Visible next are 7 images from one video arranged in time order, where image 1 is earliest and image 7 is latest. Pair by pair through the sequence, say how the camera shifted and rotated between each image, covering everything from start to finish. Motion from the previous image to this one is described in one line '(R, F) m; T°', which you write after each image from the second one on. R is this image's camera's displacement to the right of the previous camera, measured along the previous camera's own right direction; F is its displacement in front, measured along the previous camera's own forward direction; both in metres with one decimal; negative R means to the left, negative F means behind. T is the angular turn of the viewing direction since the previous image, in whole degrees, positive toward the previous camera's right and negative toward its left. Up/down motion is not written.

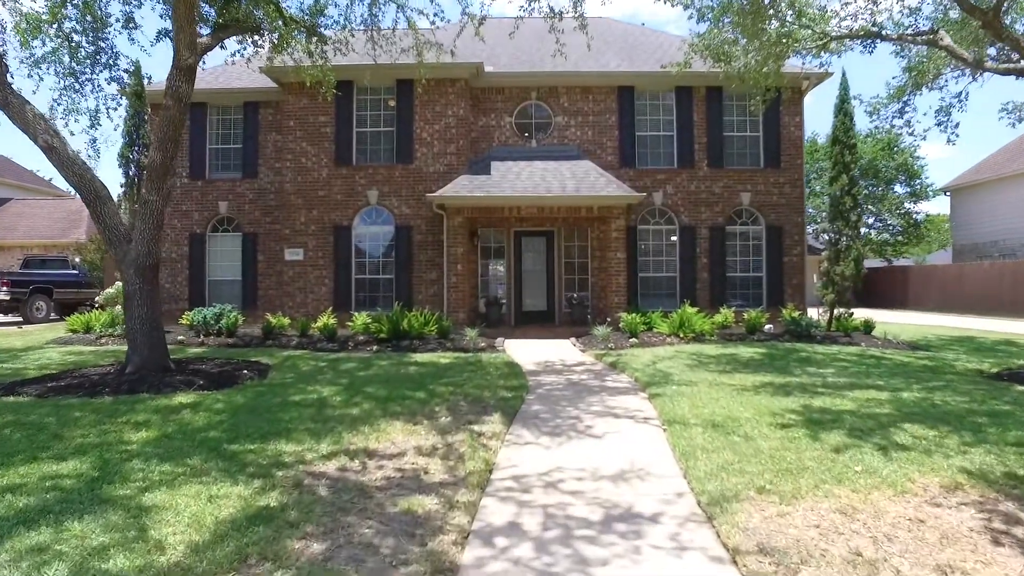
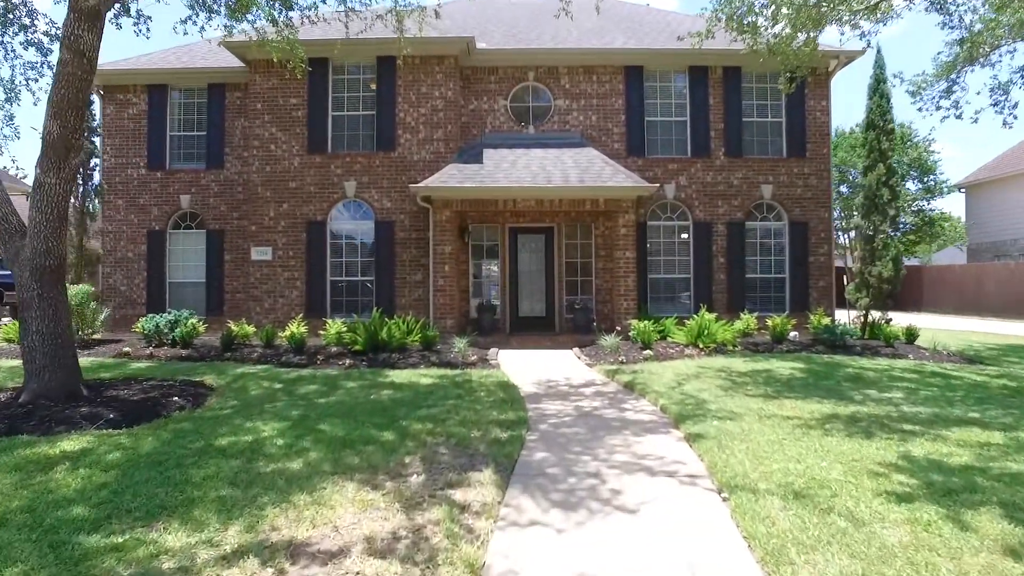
(0.0, +1.6) m; 0°
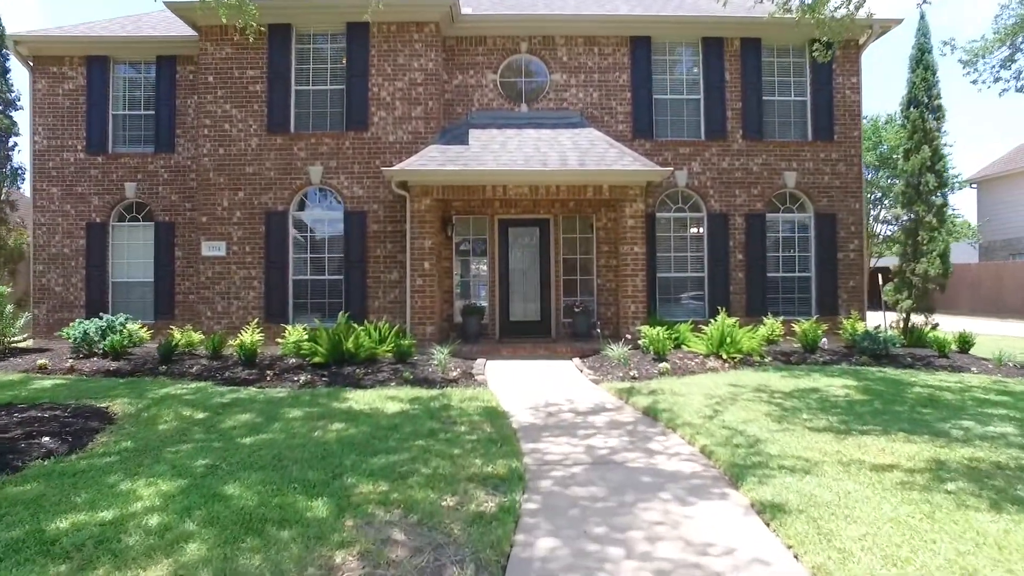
(0.0, +1.7) m; +1°
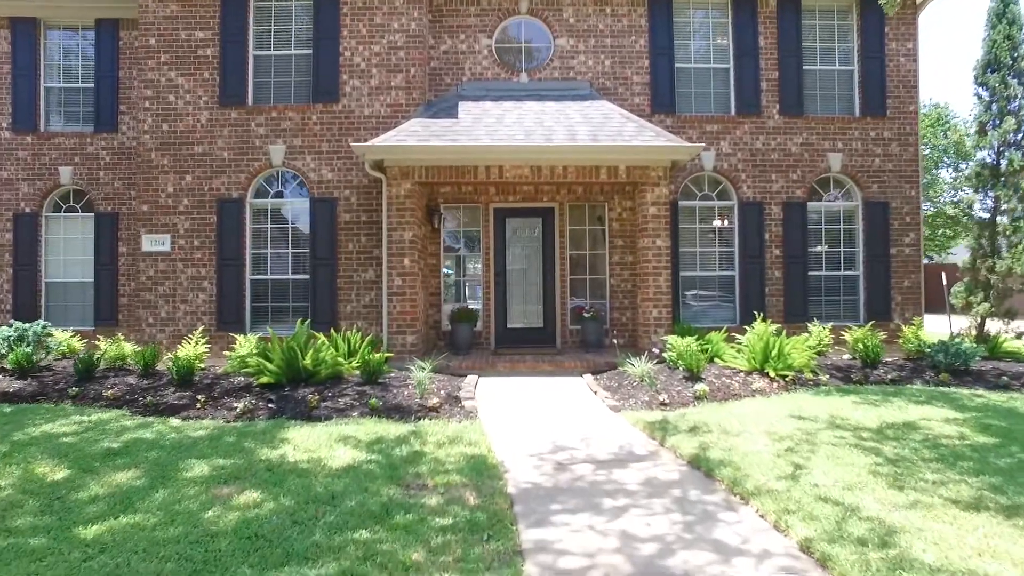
(0.0, +1.8) m; 0°
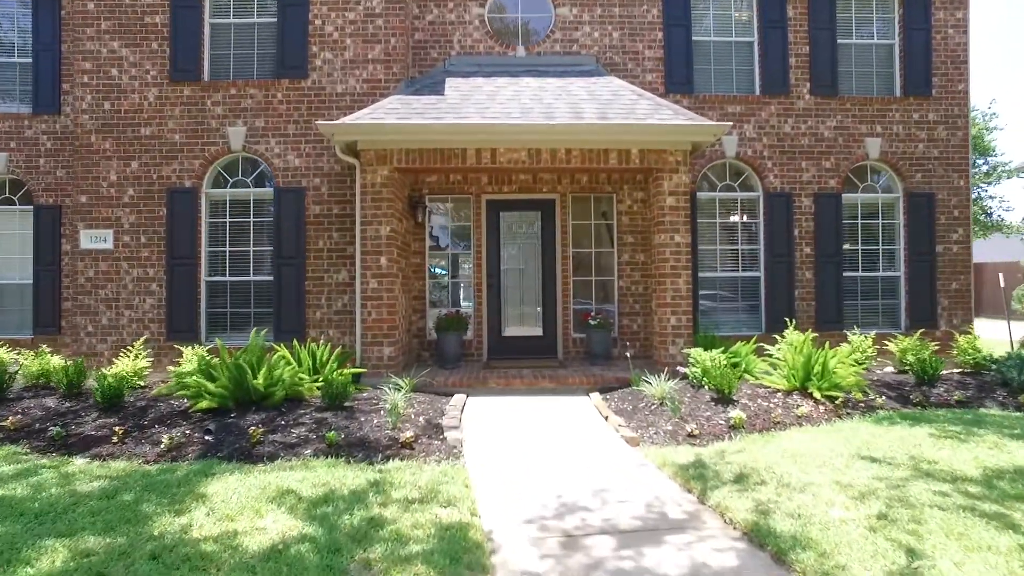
(0.0, +1.3) m; 0°
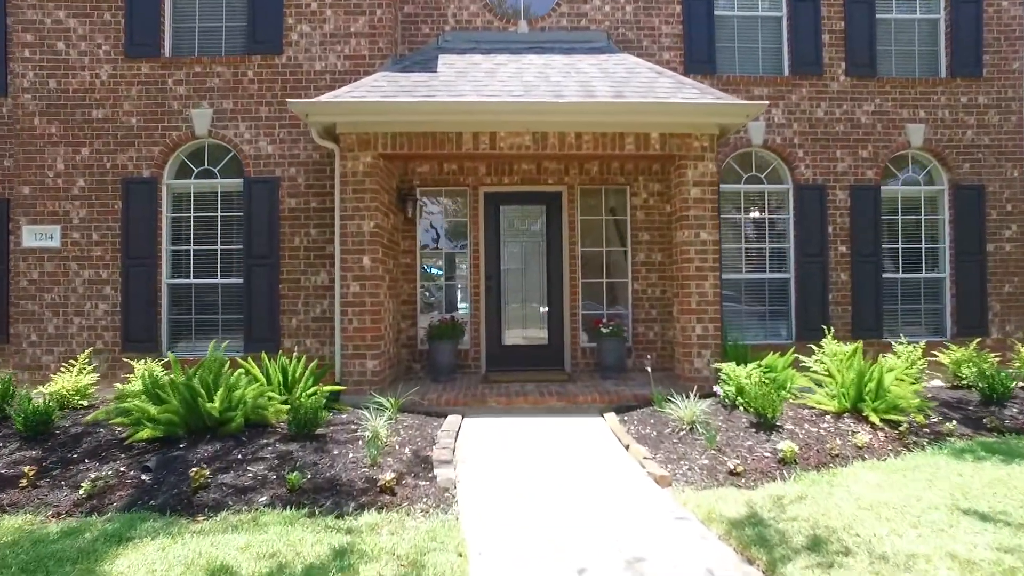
(0.0, +1.0) m; 0°
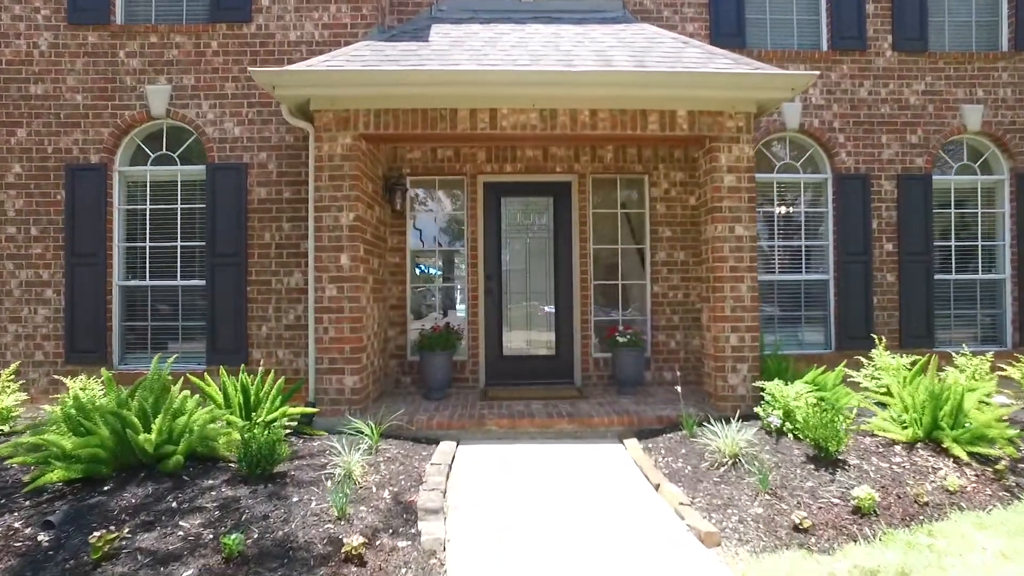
(0.0, +1.0) m; 0°
